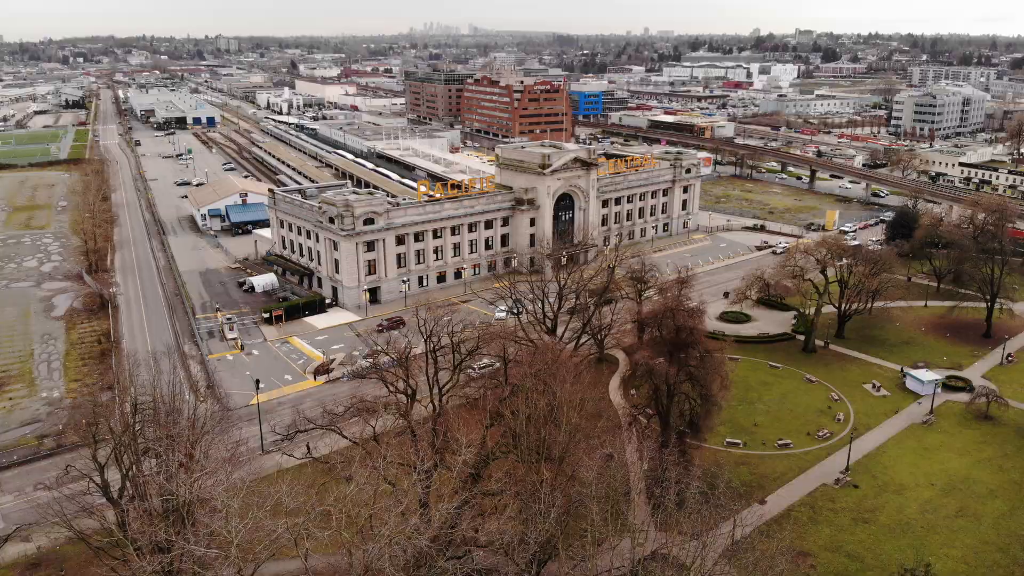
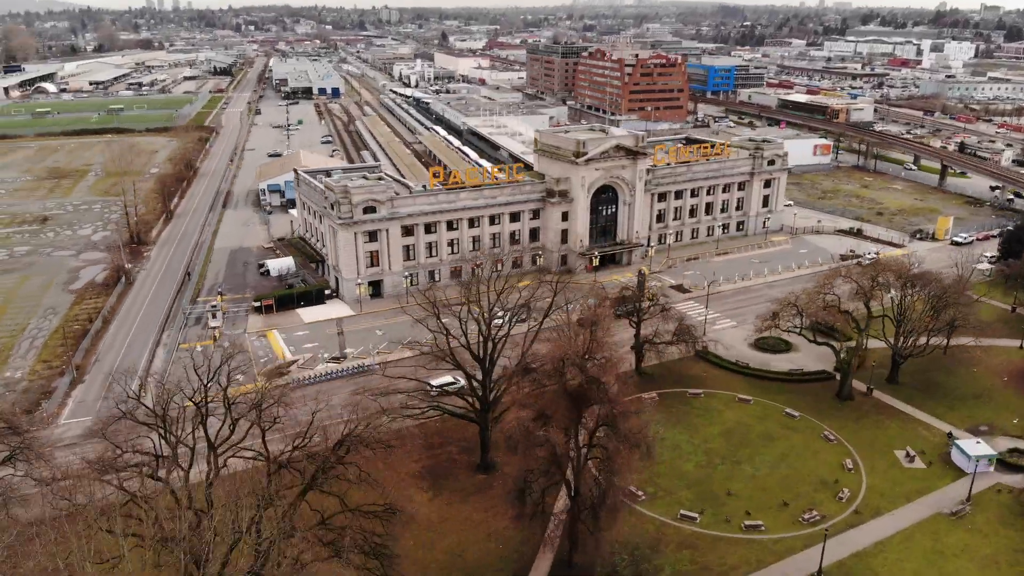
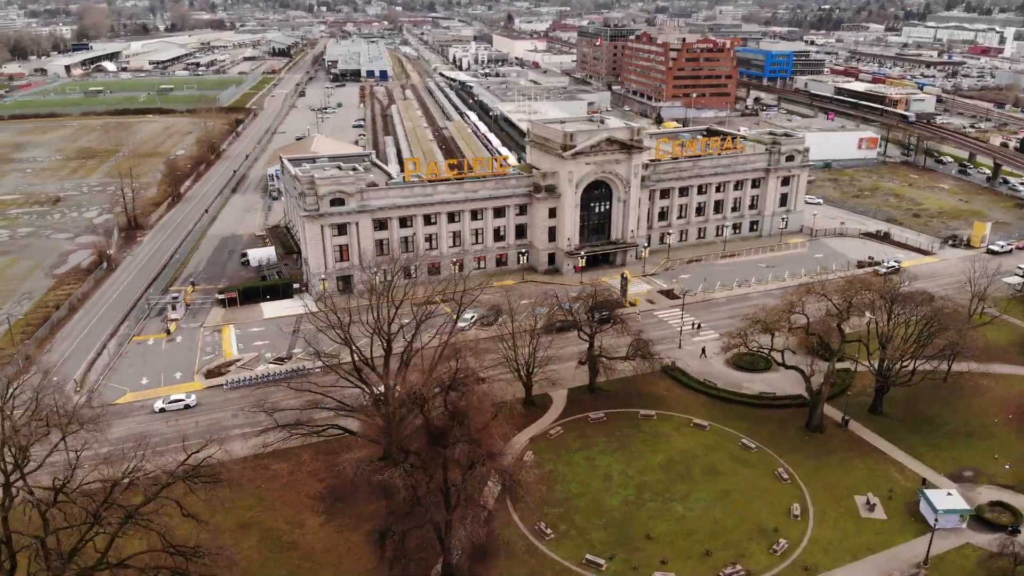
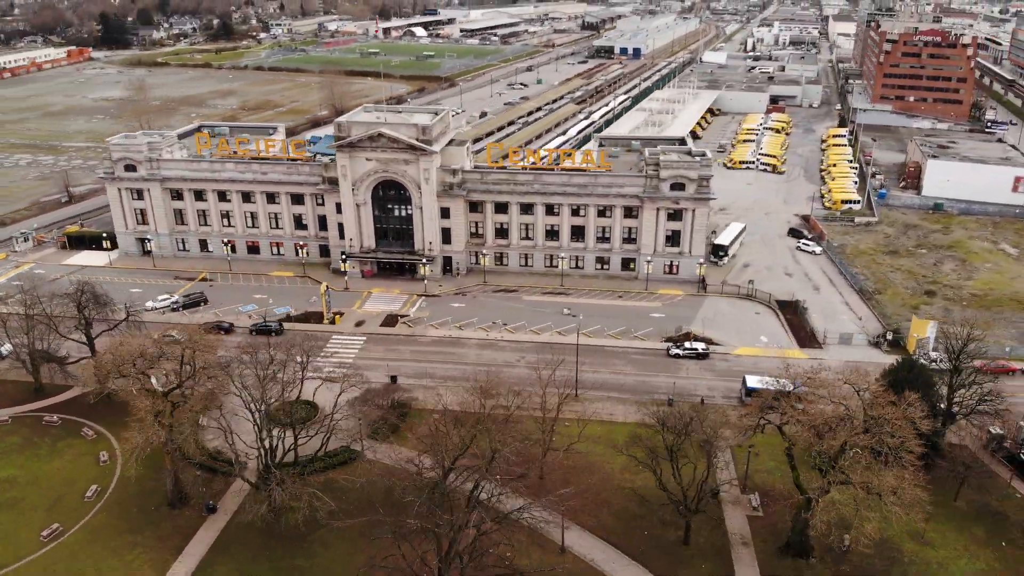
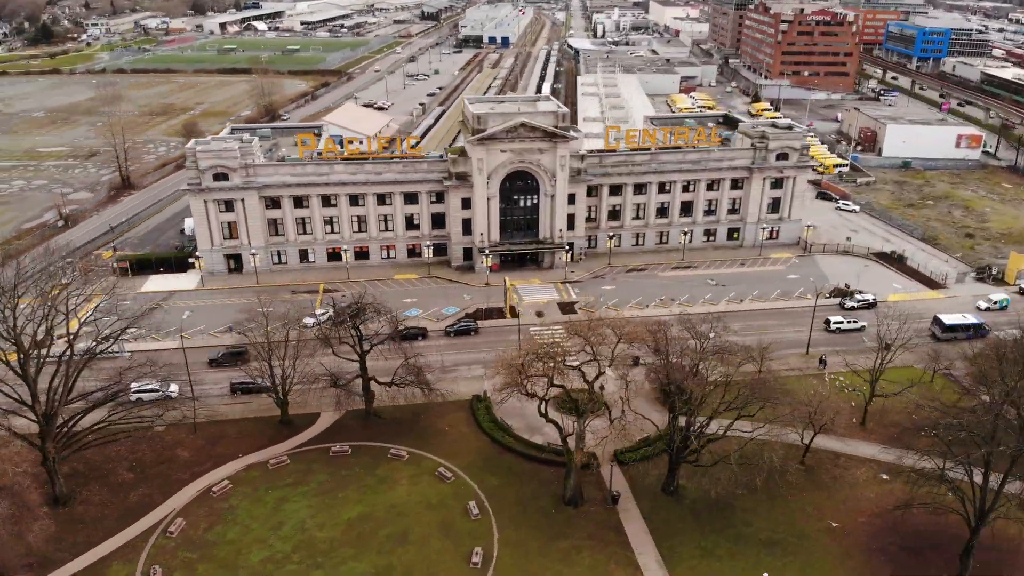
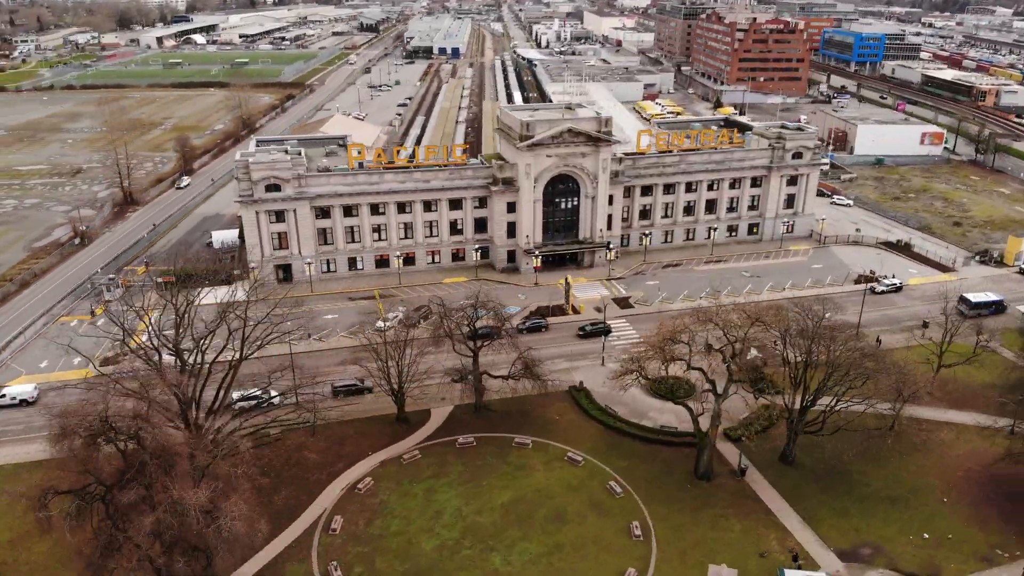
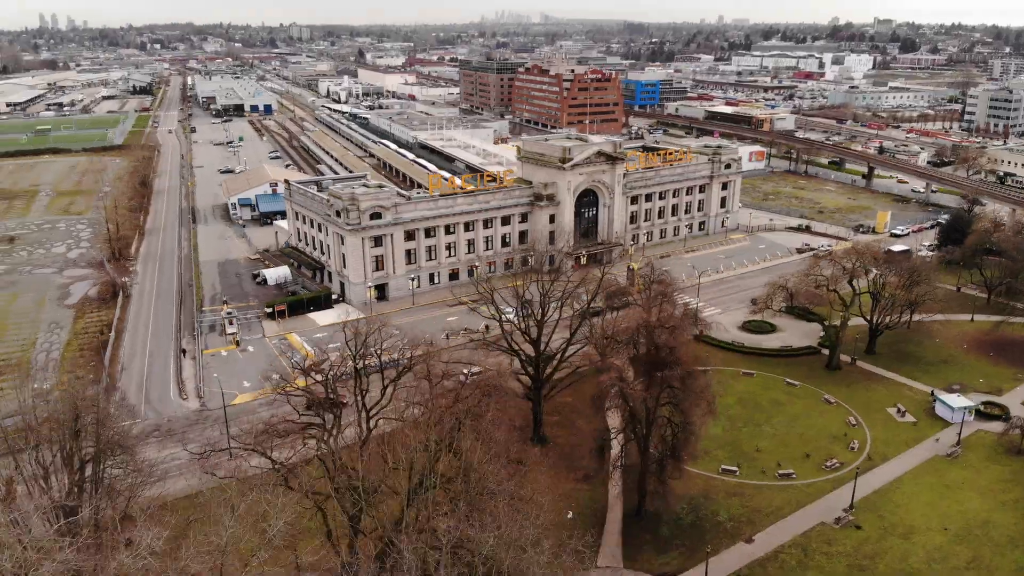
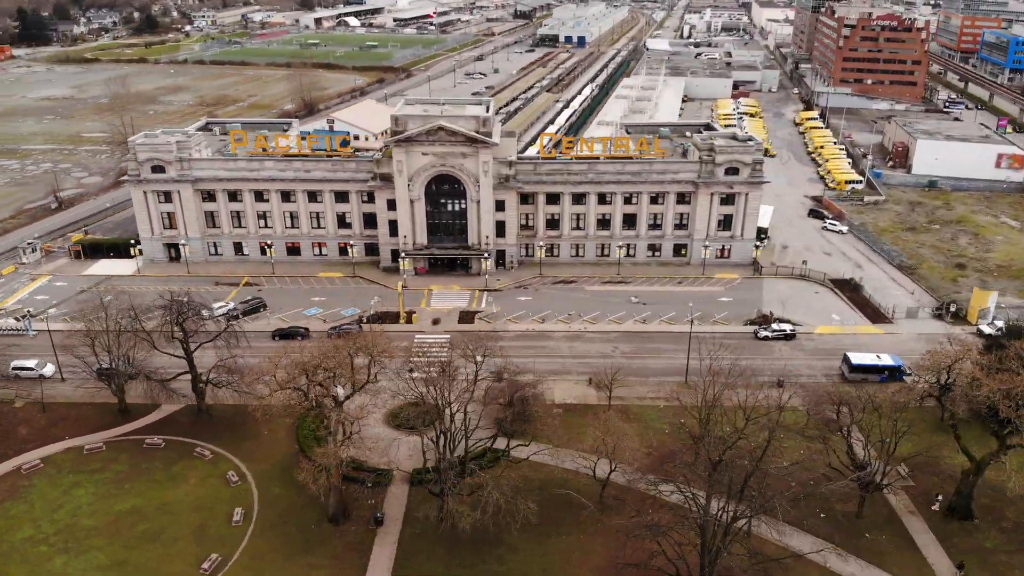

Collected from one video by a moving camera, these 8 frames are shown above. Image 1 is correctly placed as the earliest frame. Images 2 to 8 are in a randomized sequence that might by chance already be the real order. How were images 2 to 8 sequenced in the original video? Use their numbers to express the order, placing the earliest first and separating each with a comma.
7, 2, 3, 6, 5, 8, 4
